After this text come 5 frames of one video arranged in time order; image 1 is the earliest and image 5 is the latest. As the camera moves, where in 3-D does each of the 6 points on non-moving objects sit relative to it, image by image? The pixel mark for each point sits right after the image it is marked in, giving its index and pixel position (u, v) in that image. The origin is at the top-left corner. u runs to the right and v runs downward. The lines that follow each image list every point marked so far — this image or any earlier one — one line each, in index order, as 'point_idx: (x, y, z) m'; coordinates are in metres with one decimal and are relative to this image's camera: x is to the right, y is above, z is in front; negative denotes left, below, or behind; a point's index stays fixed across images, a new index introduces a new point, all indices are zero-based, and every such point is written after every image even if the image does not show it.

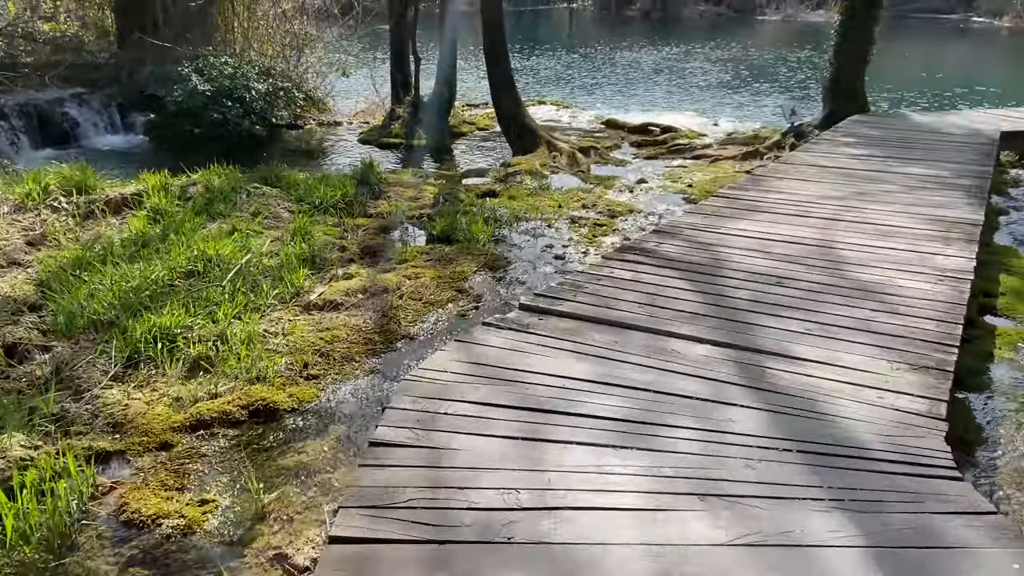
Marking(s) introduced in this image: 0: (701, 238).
0: (+0.9, +0.2, +3.6) m
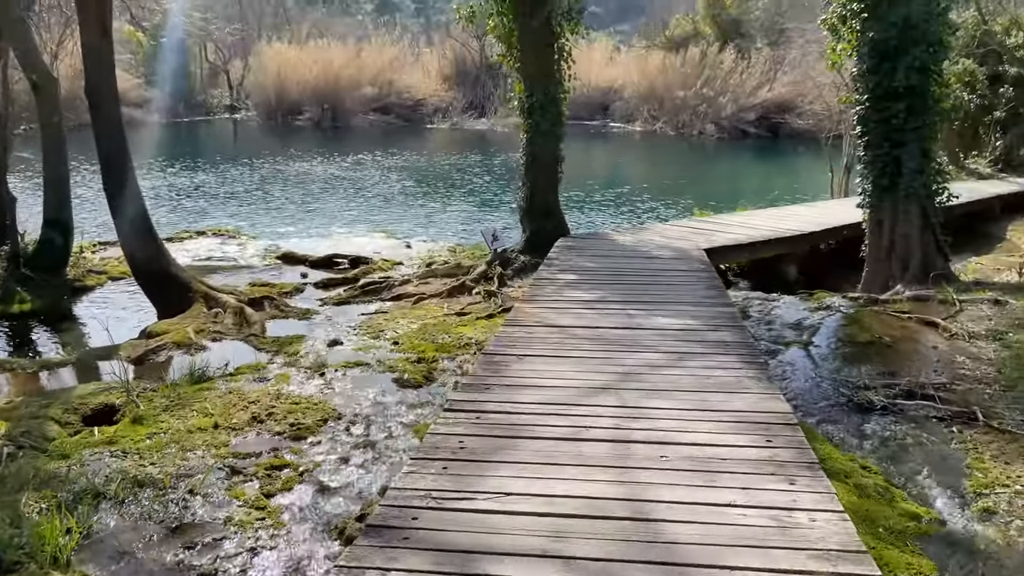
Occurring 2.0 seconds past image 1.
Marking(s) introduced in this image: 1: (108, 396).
0: (-0.2, -0.7, +2.1) m
1: (-2.2, -0.6, +4.2) m
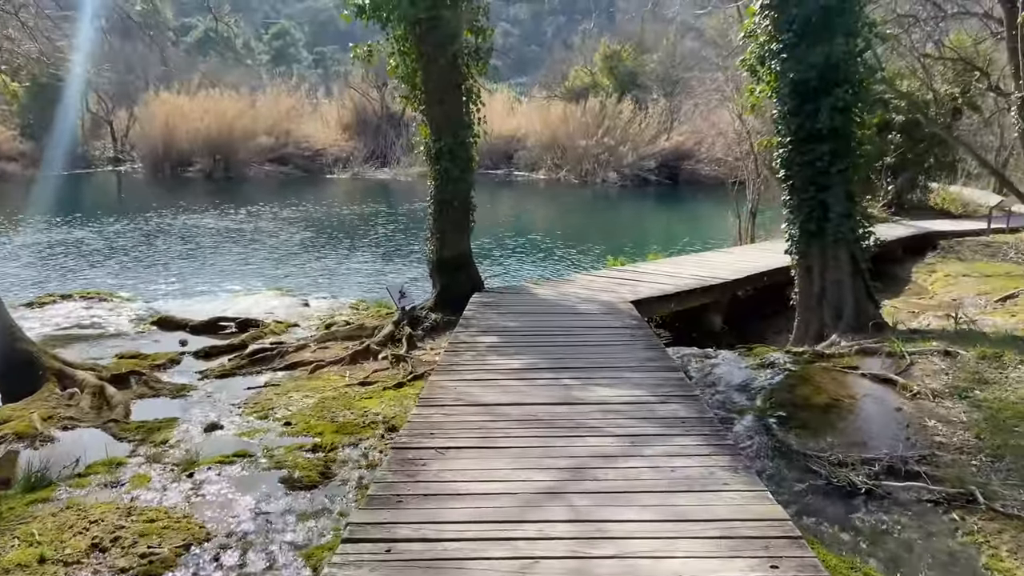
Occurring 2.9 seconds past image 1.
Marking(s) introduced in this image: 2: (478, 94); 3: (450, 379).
0: (-0.3, -0.9, +1.4) m
1: (-2.5, -1.0, +3.2) m
2: (-0.3, +1.9, +7.8) m
3: (-0.3, -0.5, +4.0) m
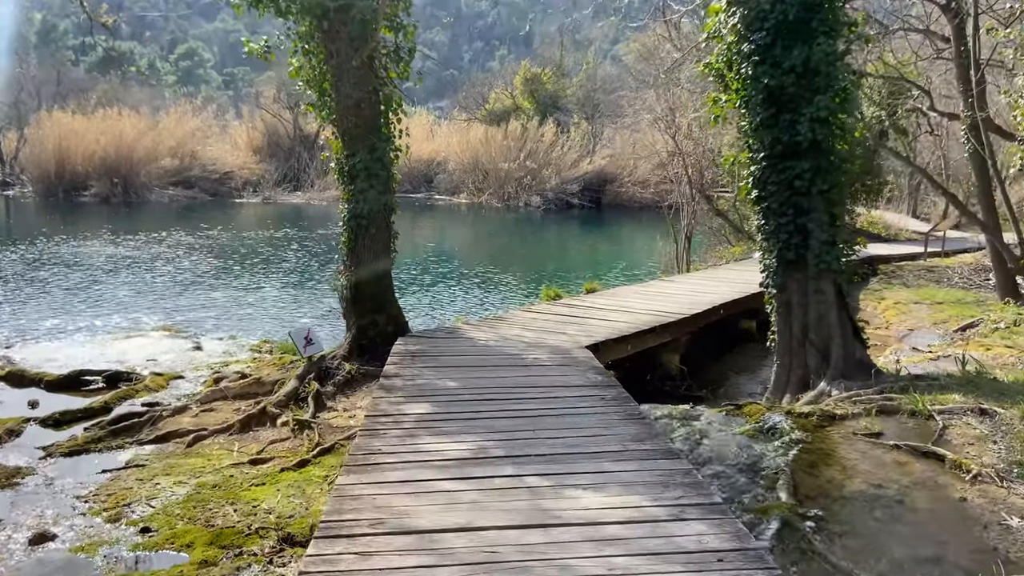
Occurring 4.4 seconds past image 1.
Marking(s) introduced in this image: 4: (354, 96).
0: (-0.2, -1.0, +0.2) m
1: (-2.6, -1.2, +1.8) m
2: (-1.0, +1.6, +6.7) m
3: (-0.5, -0.7, +2.8) m
4: (-1.3, +1.5, +6.3) m
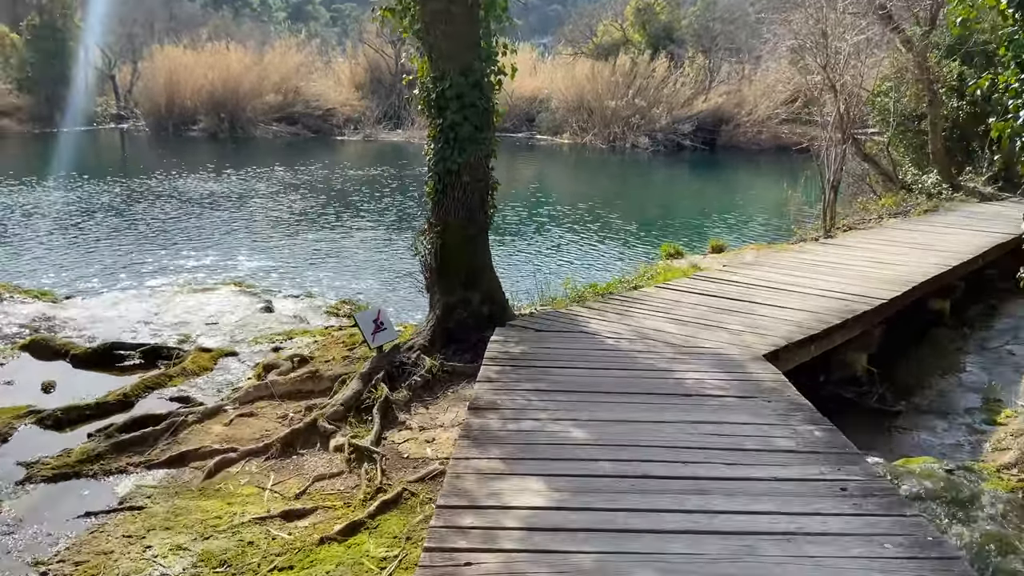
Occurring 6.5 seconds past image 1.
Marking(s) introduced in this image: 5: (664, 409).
0: (-0.2, -1.3, -1.4) m
1: (-2.4, -1.3, +0.5) m
2: (-0.1, +1.8, +5.0) m
3: (-0.1, -0.8, +1.3) m
4: (-0.4, +1.7, +4.6) m
5: (+0.6, -0.5, +3.0) m
